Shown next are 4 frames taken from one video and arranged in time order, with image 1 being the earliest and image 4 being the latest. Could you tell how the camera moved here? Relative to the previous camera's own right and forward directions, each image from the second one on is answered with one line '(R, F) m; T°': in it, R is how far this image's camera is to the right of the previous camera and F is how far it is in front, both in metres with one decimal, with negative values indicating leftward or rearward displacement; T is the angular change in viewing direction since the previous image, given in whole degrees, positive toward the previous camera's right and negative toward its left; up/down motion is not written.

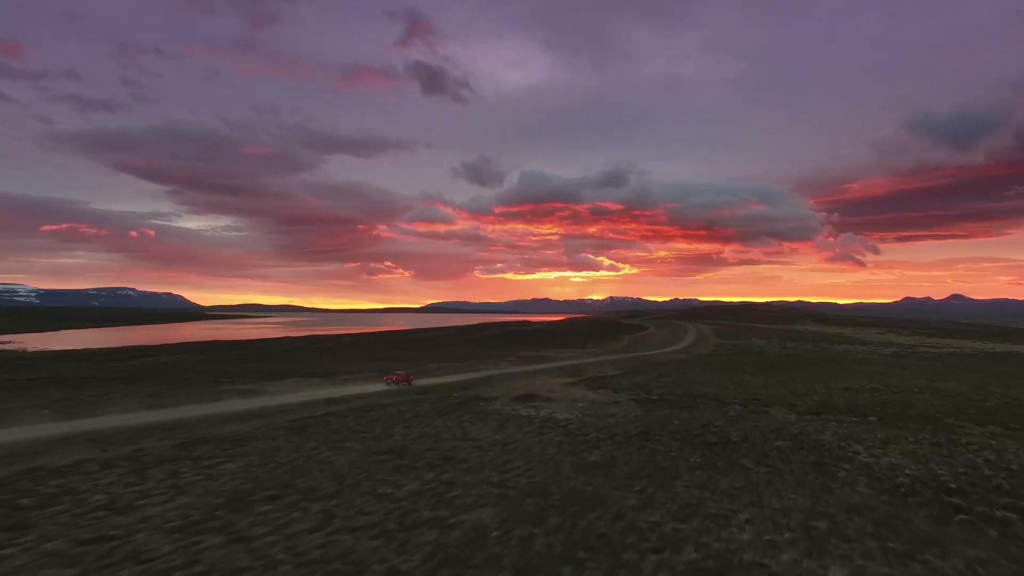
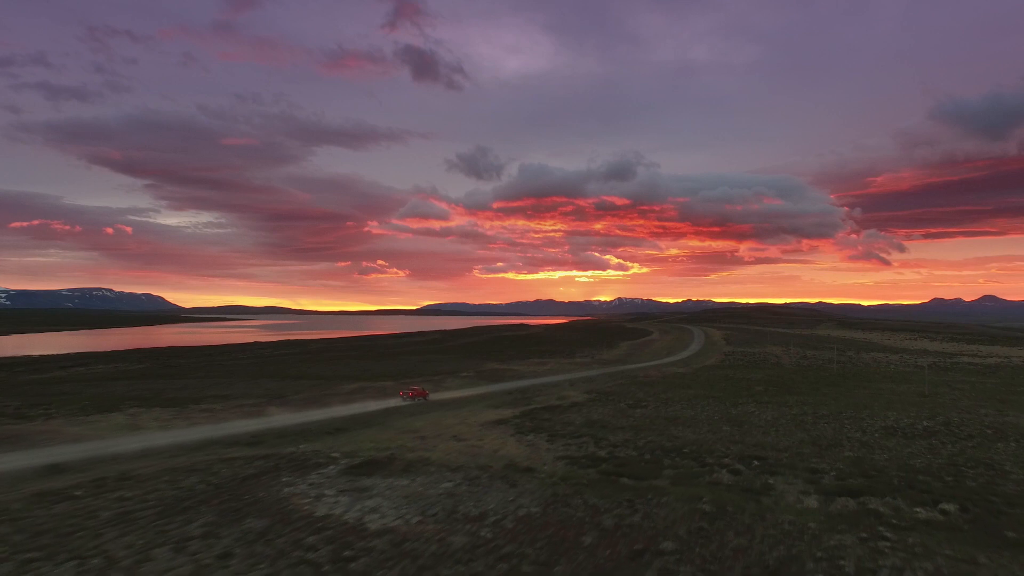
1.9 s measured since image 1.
(+5.6, +10.5) m; -2°
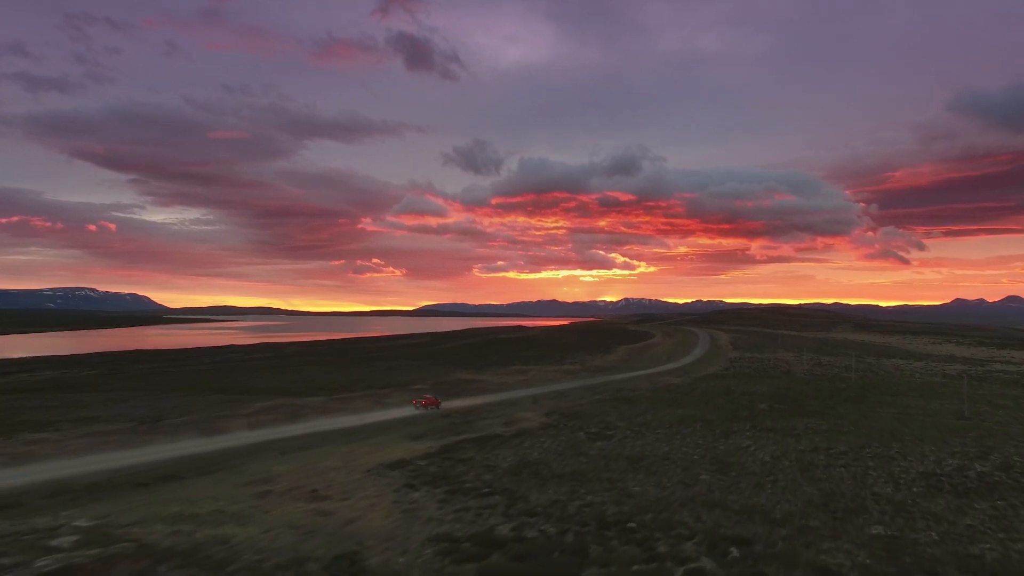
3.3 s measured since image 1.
(+4.0, +6.8) m; -1°
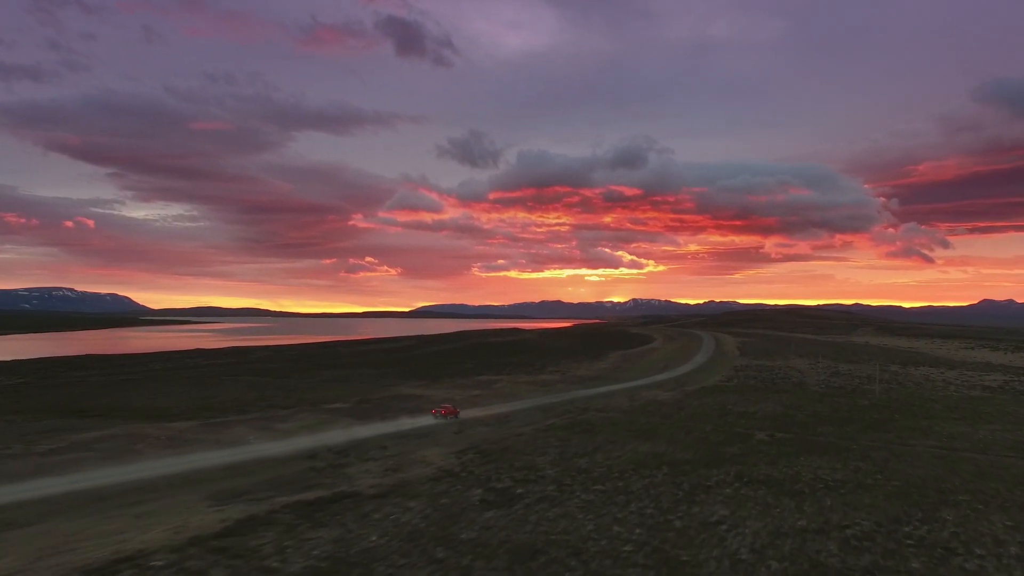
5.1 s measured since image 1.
(+4.9, +8.0) m; -2°
